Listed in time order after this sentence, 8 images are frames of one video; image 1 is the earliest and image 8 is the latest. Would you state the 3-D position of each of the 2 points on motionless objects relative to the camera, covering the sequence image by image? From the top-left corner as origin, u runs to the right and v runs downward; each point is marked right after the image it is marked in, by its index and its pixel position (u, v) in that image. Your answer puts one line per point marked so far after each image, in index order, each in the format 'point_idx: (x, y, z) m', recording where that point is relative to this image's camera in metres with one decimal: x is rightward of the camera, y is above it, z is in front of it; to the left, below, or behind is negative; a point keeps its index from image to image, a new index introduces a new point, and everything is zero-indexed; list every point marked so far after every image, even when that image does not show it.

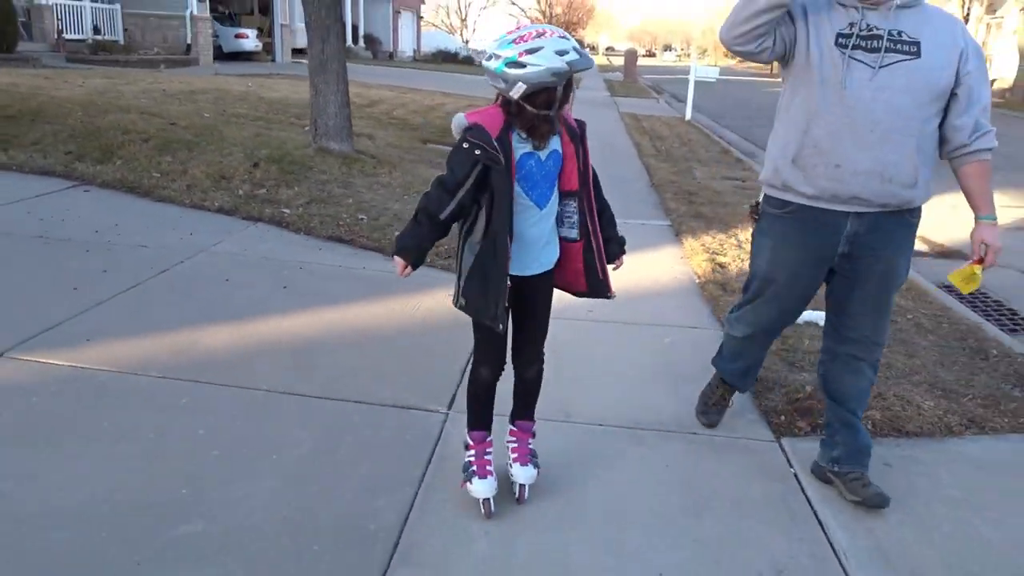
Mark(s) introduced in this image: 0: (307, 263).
0: (-1.5, +0.2, +5.8) m
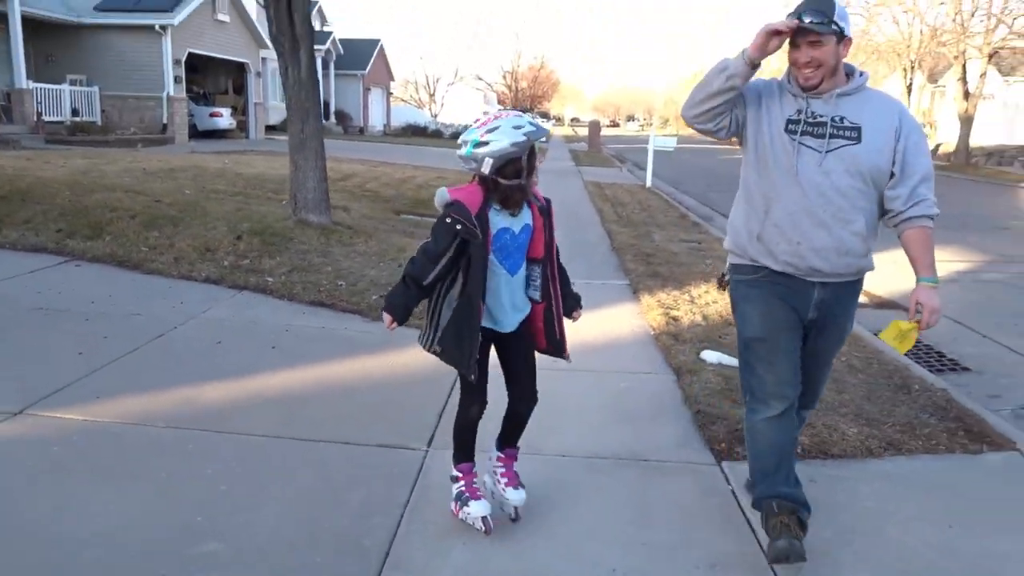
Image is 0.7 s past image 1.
0: (-1.7, -0.3, +6.2) m
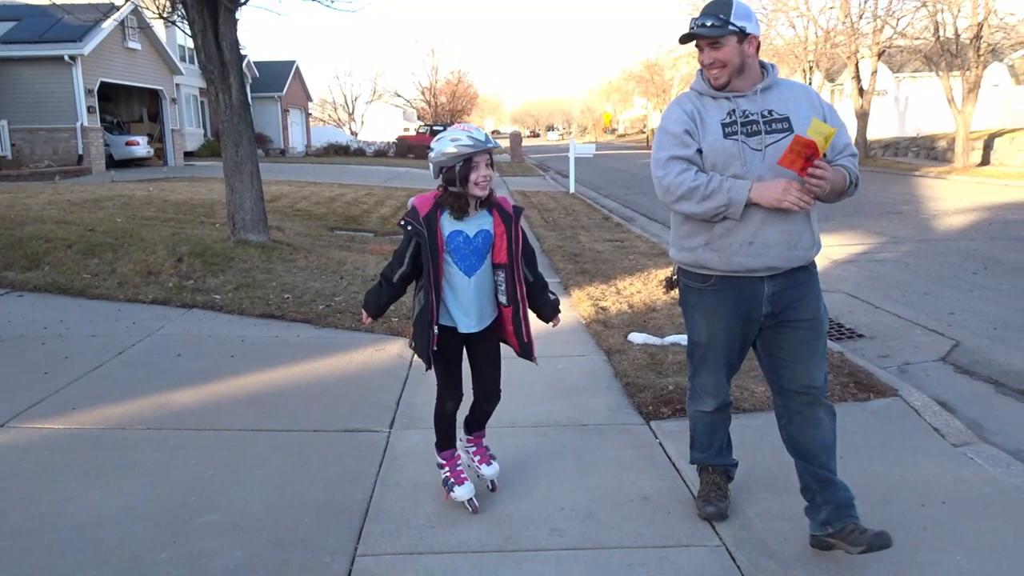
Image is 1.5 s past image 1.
0: (-2.2, -0.4, +6.6) m
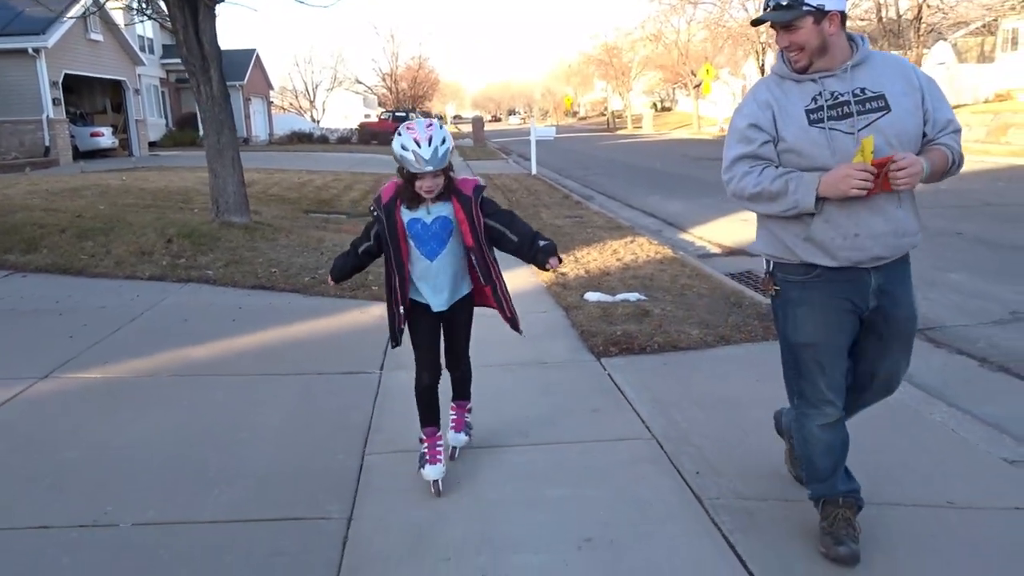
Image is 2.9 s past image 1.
0: (-2.4, -0.2, +7.3) m
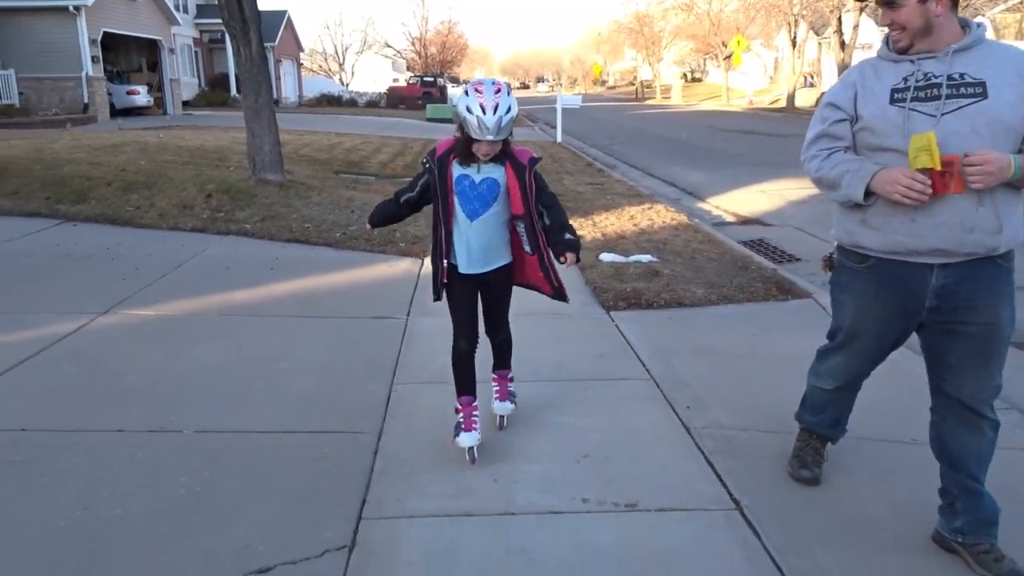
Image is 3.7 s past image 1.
0: (-2.3, +0.3, +7.9) m
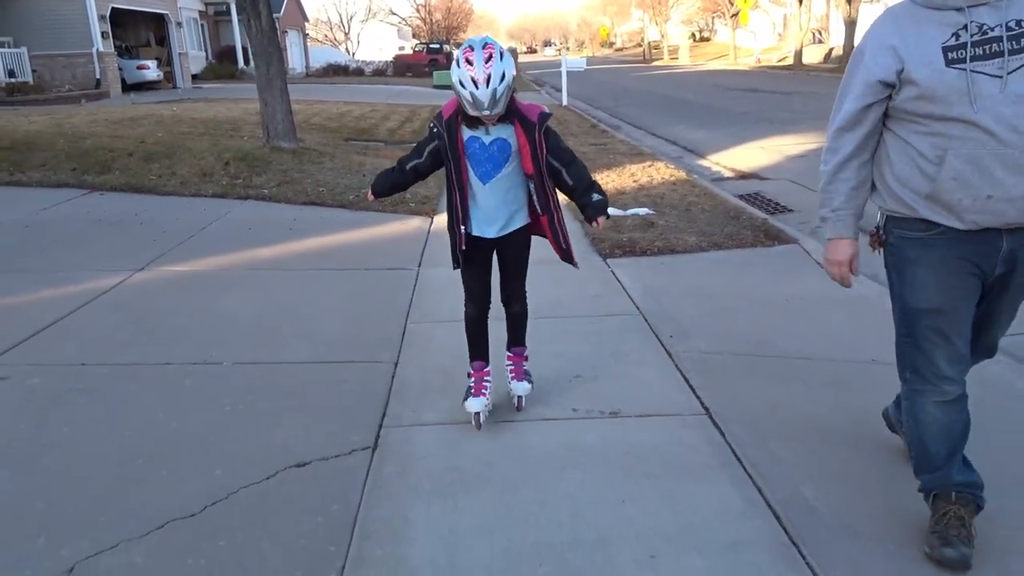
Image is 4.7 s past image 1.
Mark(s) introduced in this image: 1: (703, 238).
0: (-2.2, +0.7, +8.3) m
1: (+1.7, +0.4, +7.0) m
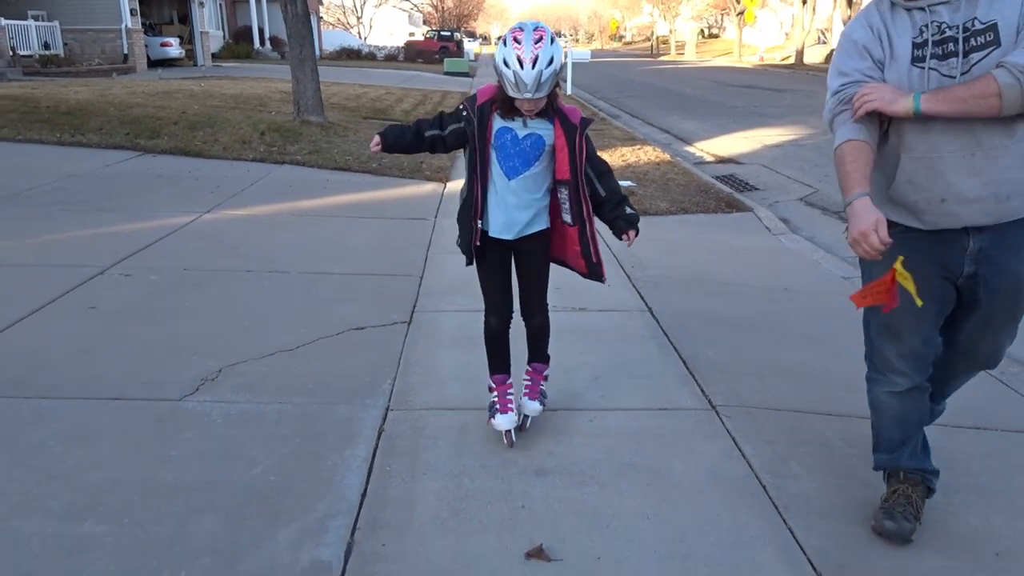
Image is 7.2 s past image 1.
0: (-2.2, +1.3, +9.7) m
1: (+1.7, +0.9, +8.4) m
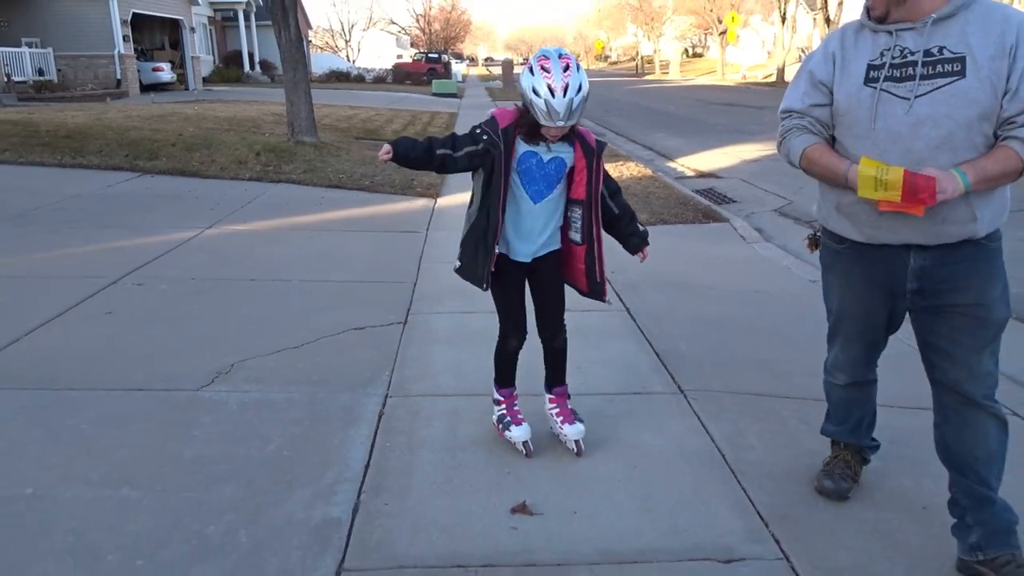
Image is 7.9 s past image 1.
0: (-2.3, +1.1, +10.1) m
1: (+1.5, +0.8, +8.8) m
